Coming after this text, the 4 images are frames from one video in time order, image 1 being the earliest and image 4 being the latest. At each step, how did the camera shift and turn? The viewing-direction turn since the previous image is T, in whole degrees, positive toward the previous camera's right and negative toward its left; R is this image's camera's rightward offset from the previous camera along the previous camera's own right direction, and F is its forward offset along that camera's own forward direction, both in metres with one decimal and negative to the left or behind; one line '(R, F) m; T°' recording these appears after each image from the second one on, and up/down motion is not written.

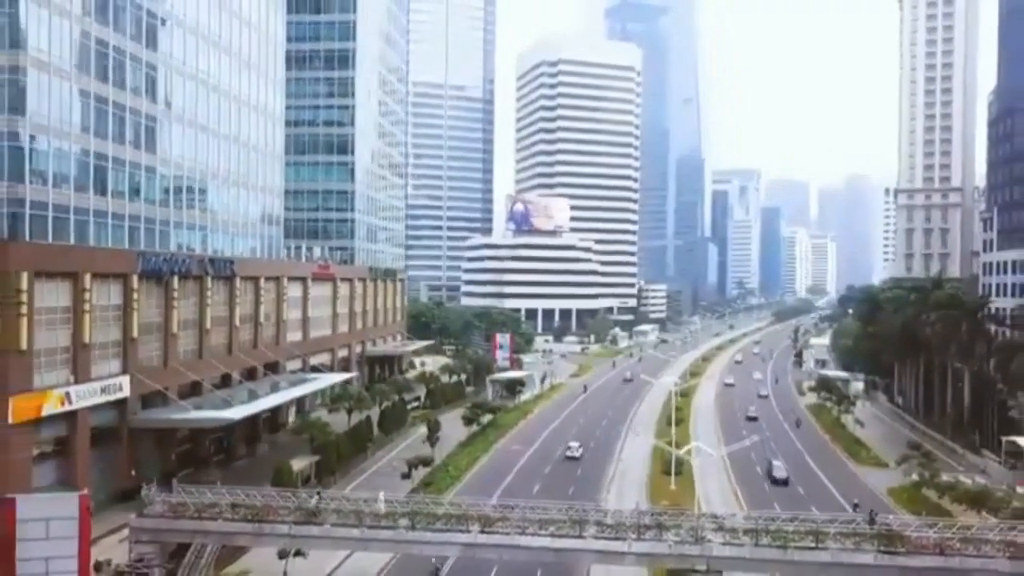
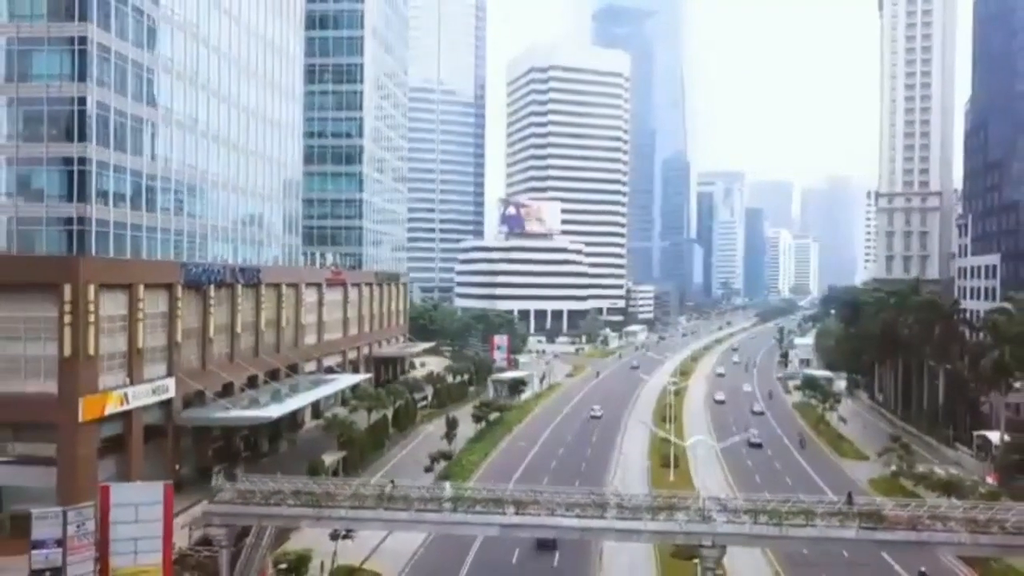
(-1.6, -4.2) m; +1°
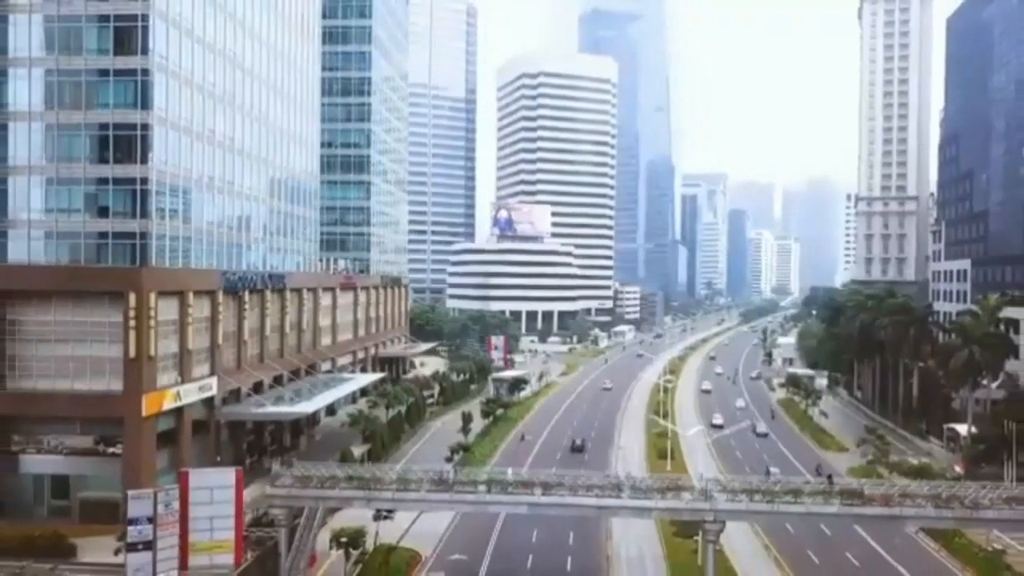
(-1.8, -4.9) m; +1°
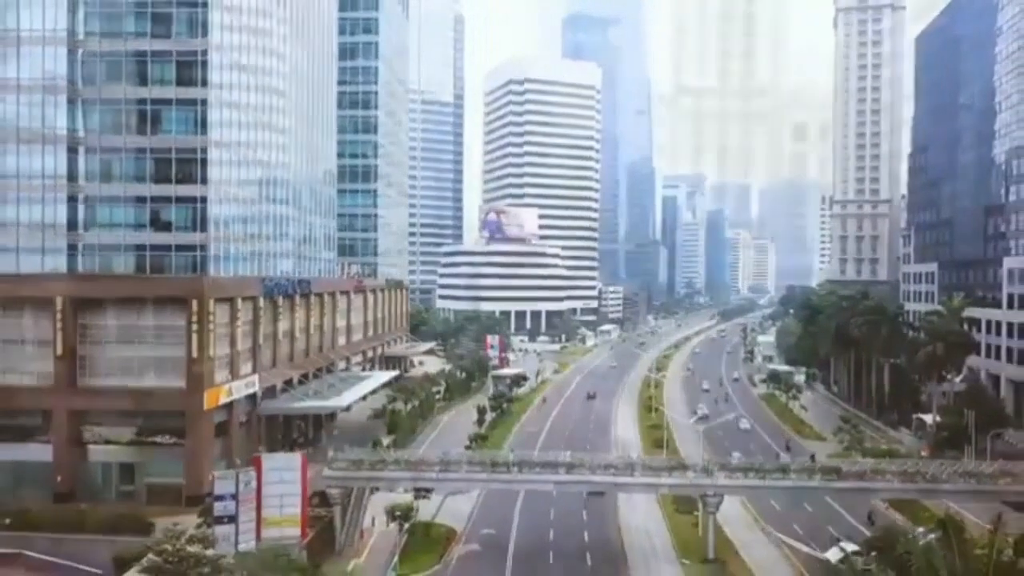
(-2.3, -5.9) m; +1°
